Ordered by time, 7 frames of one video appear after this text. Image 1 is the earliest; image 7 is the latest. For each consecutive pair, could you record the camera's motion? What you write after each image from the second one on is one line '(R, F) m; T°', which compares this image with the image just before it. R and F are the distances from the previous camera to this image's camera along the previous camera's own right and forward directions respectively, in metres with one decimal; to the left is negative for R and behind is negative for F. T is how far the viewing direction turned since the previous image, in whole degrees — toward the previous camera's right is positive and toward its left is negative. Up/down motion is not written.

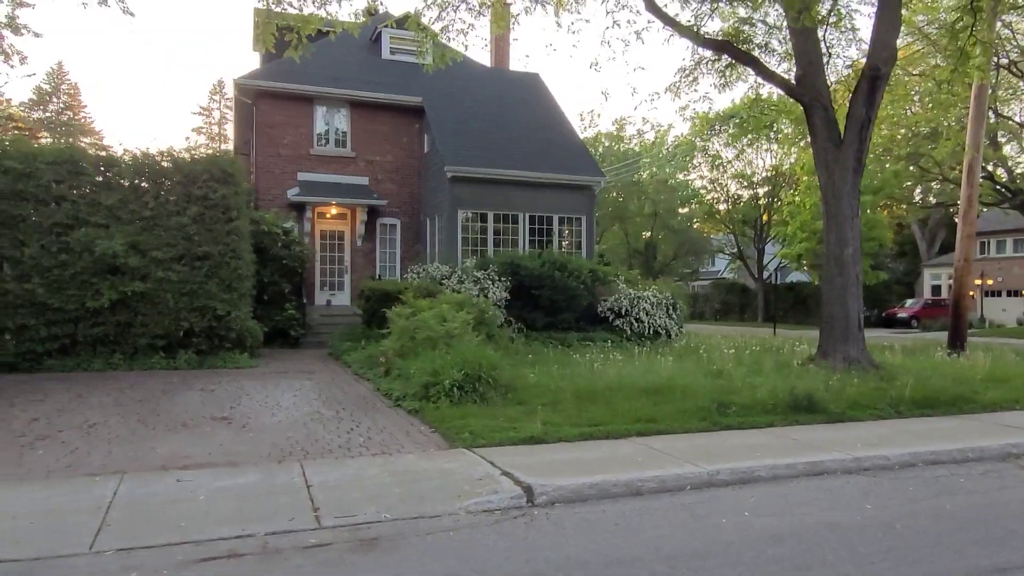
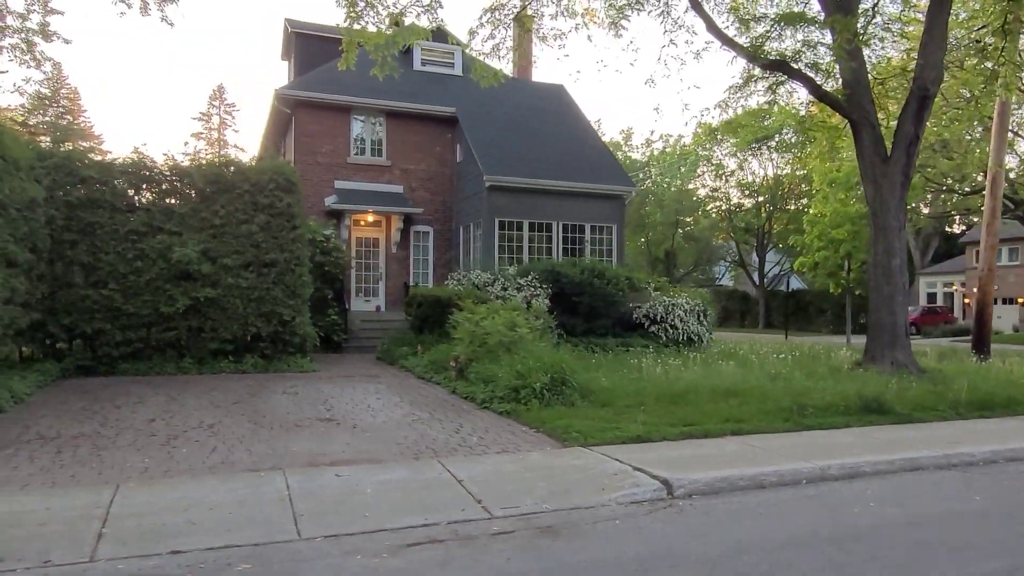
(-1.3, -0.4) m; +1°
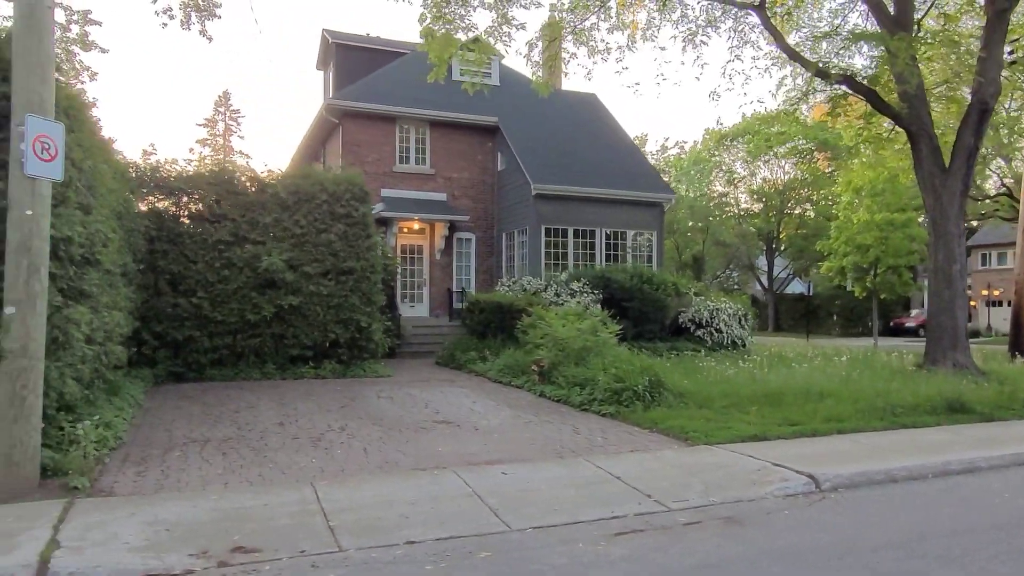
(-1.5, -0.4) m; +1°
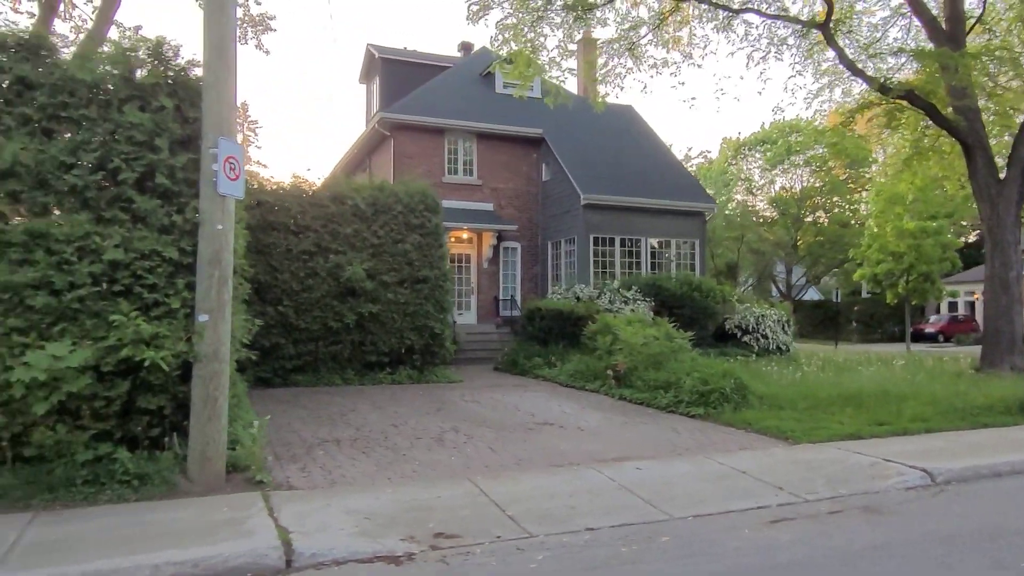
(-1.3, -0.5) m; 0°
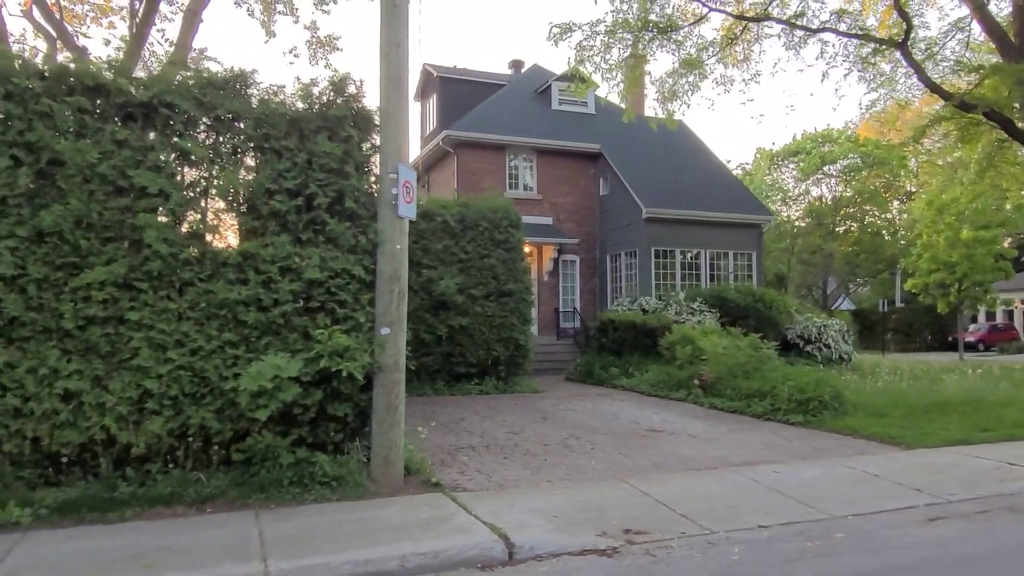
(-1.3, -0.5) m; -1°
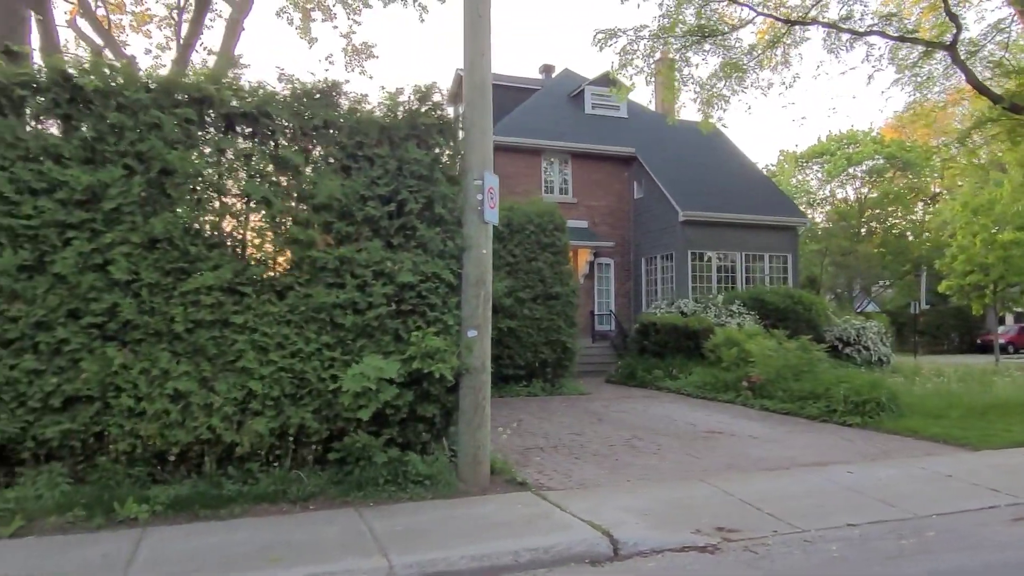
(-0.6, -0.2) m; -1°
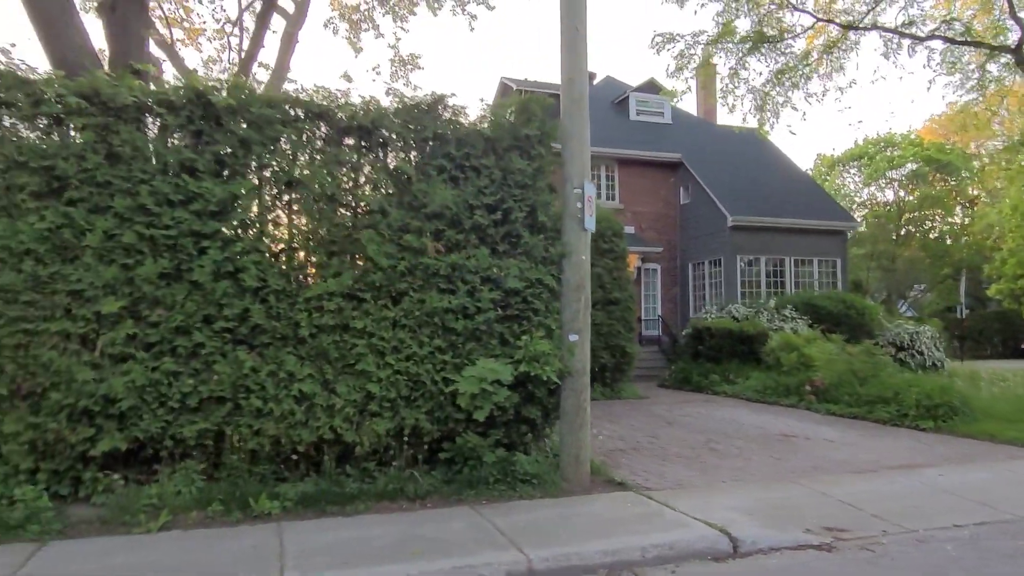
(-0.7, -0.2) m; -2°
